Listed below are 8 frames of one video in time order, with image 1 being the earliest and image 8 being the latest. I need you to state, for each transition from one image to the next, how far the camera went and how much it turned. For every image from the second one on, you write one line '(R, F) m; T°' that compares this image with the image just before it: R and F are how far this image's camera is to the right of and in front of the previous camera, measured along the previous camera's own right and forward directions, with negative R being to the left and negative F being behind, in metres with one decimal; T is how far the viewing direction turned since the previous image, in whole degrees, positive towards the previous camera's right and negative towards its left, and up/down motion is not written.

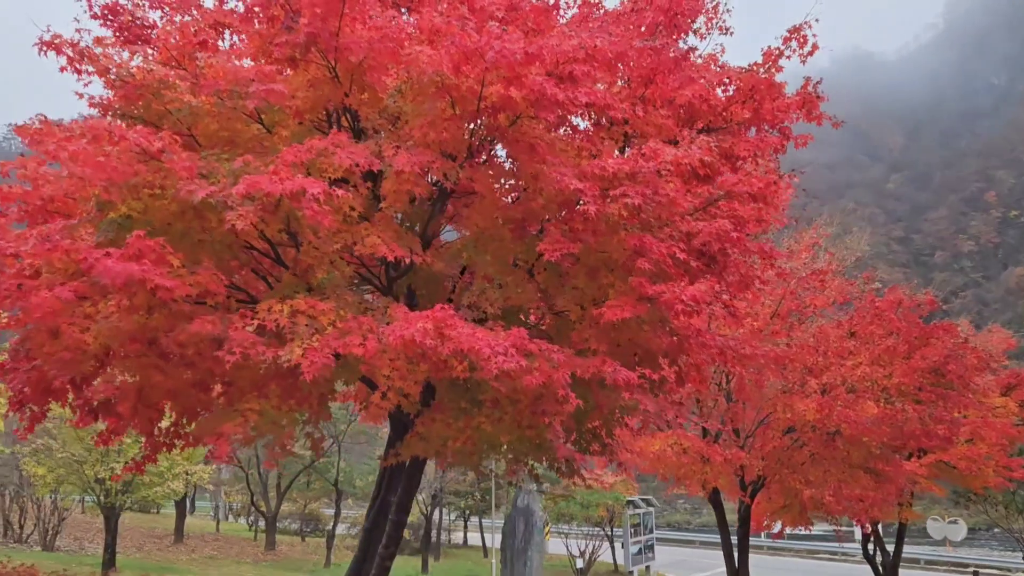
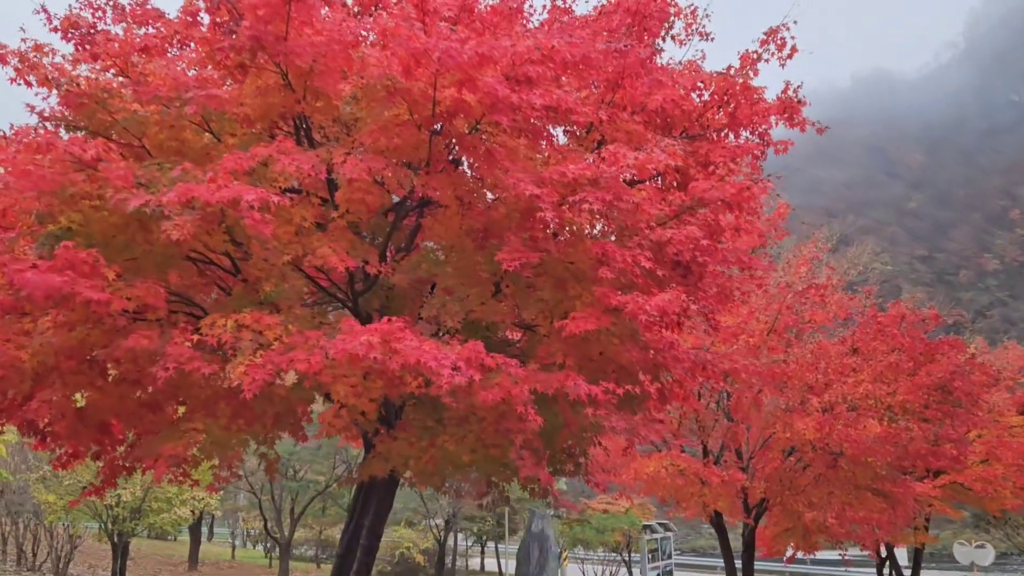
(+0.4, +0.3) m; -1°
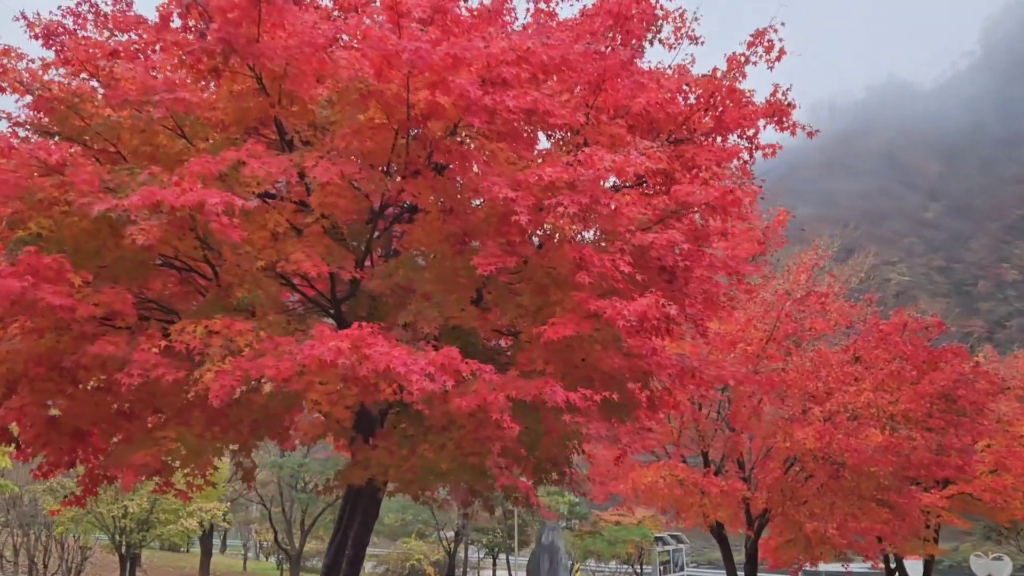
(+0.2, +0.1) m; -1°
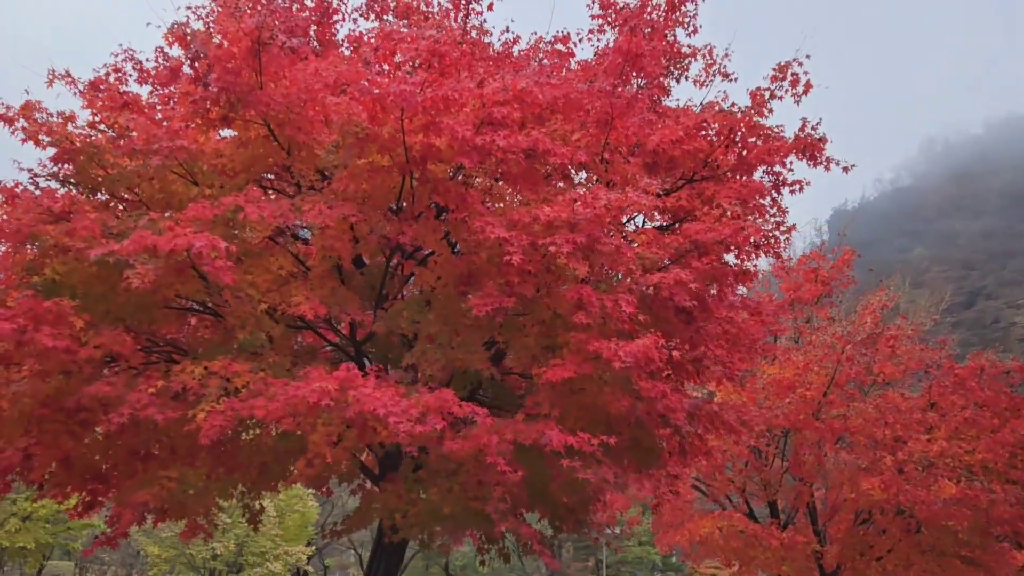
(+0.6, +0.1) m; -6°
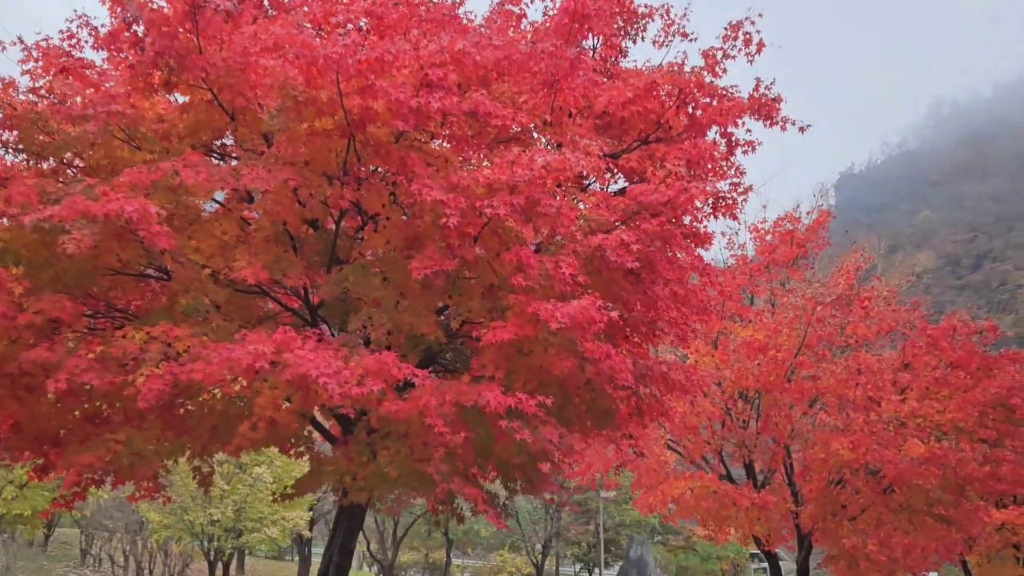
(+0.4, 0.0) m; 0°
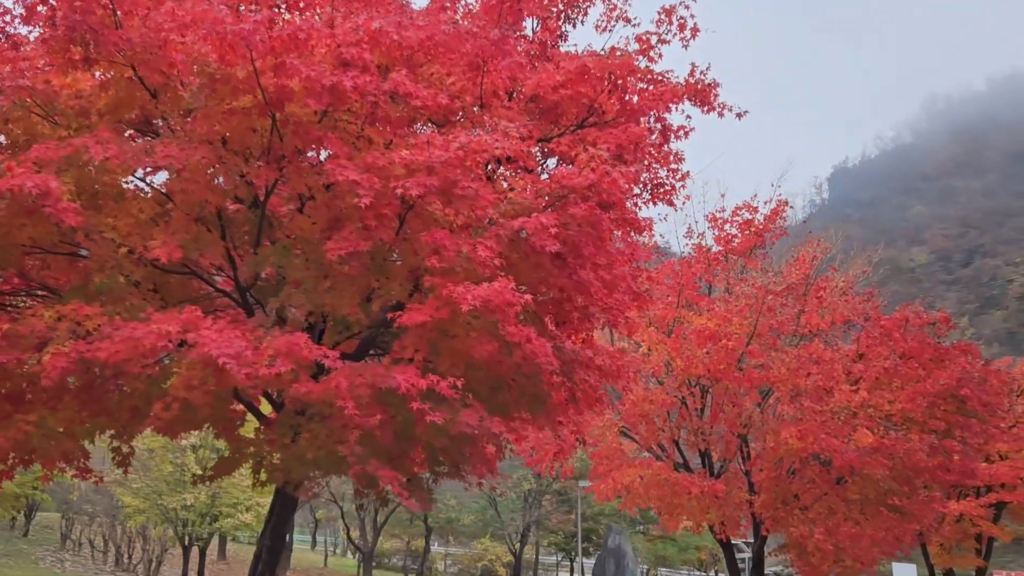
(+0.5, 0.0) m; +1°
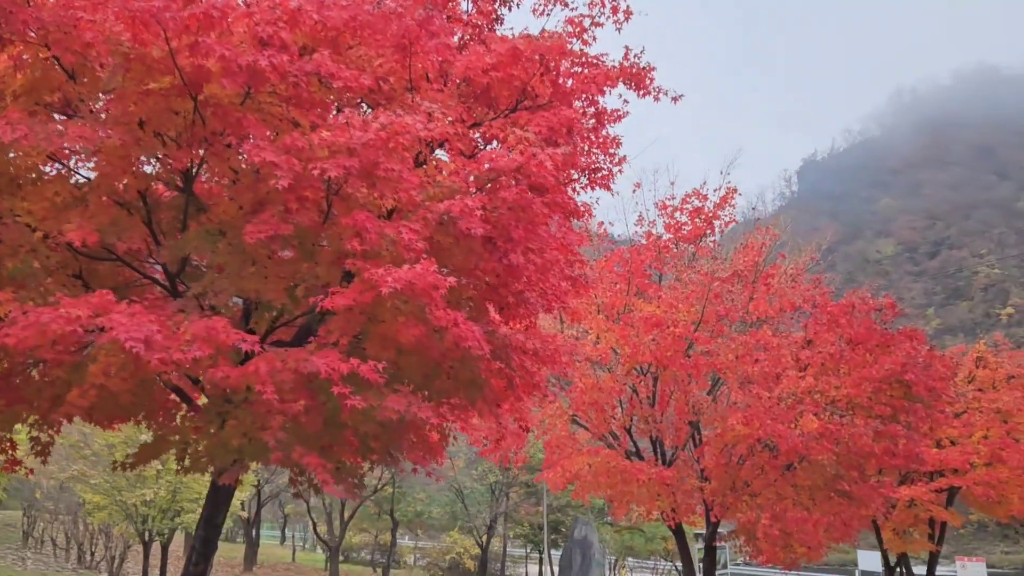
(+0.3, +0.1) m; +2°
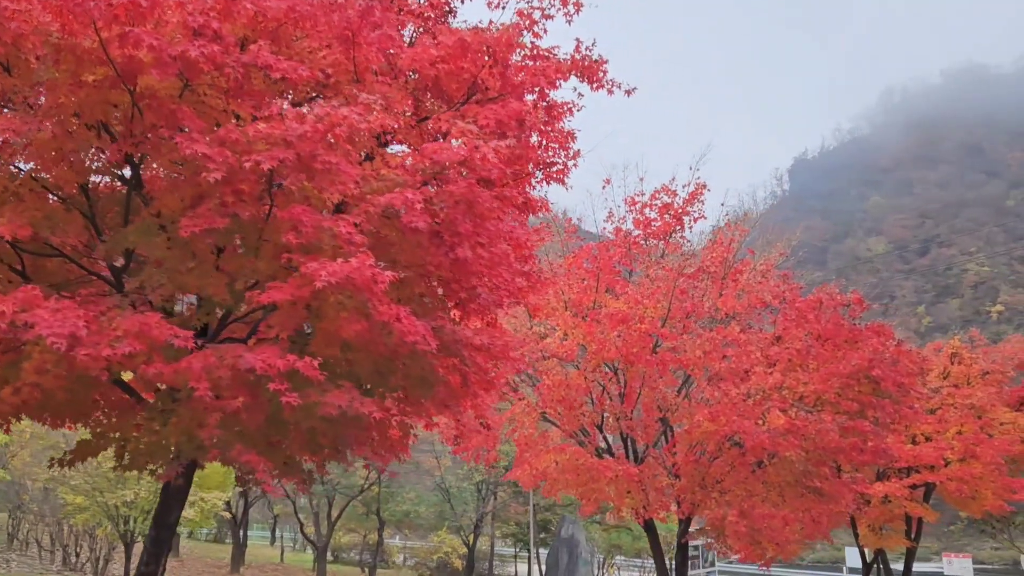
(+0.3, +0.1) m; 0°
